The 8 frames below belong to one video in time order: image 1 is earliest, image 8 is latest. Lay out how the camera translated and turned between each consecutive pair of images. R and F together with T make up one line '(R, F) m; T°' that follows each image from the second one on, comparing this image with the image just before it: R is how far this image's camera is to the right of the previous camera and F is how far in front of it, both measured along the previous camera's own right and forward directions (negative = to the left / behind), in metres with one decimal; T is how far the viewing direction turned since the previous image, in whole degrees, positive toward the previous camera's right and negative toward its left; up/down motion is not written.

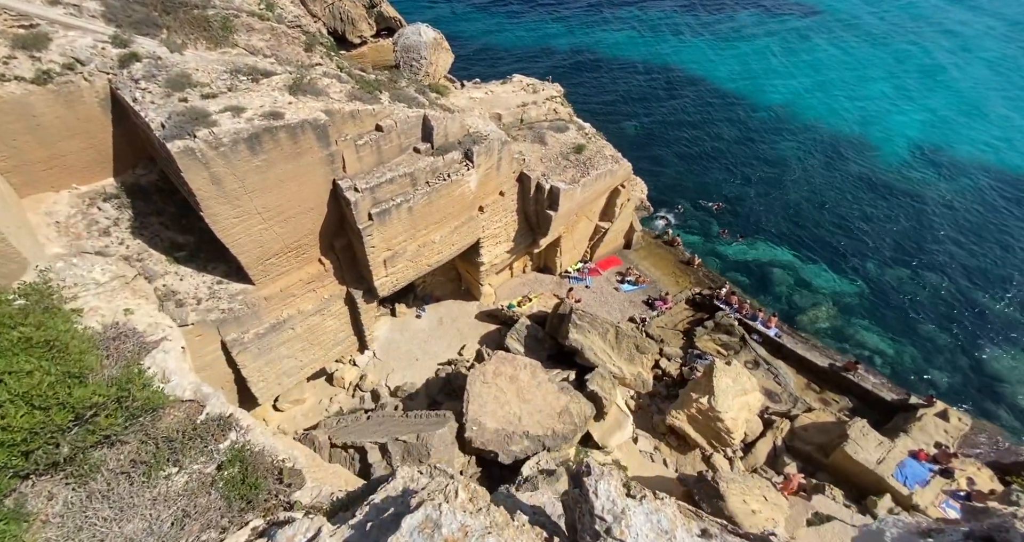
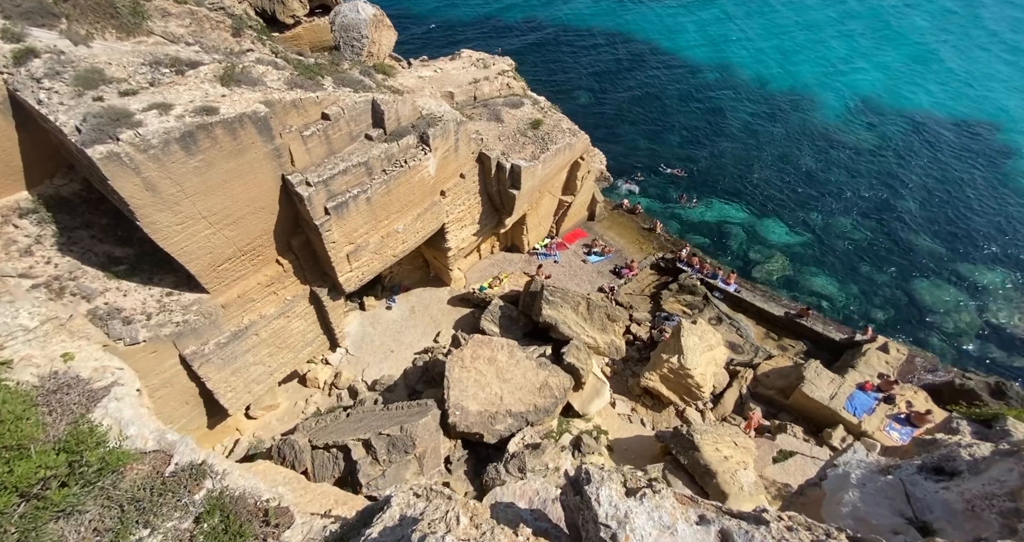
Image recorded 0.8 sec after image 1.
(+0.1, 0.0) m; +3°
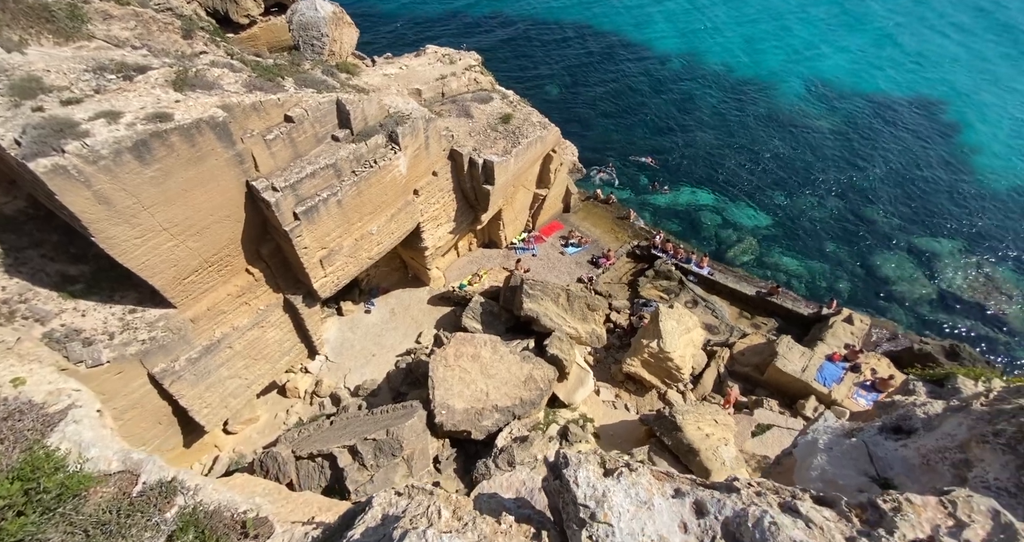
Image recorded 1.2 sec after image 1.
(0.0, +0.1) m; +2°
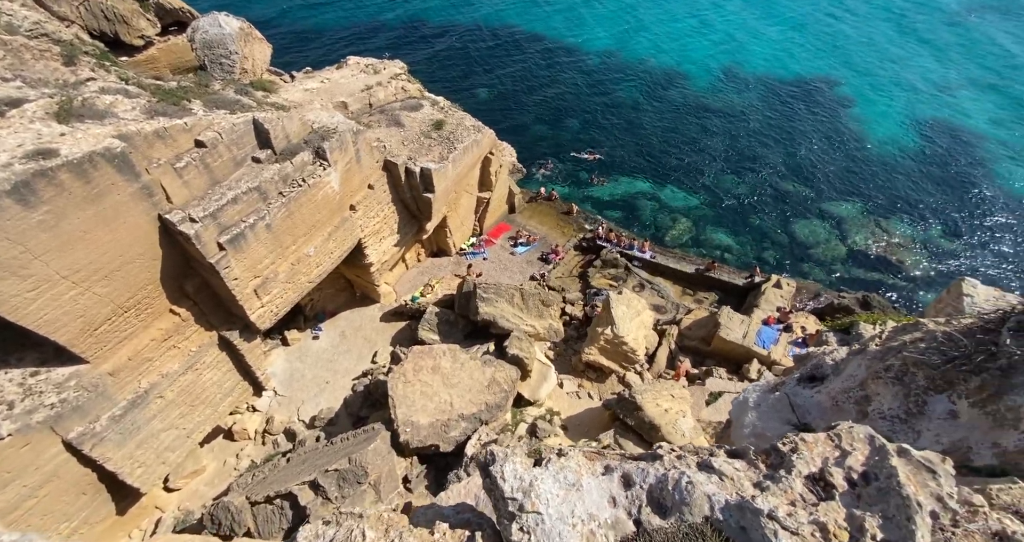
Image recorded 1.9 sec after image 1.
(+0.1, +0.2) m; +6°
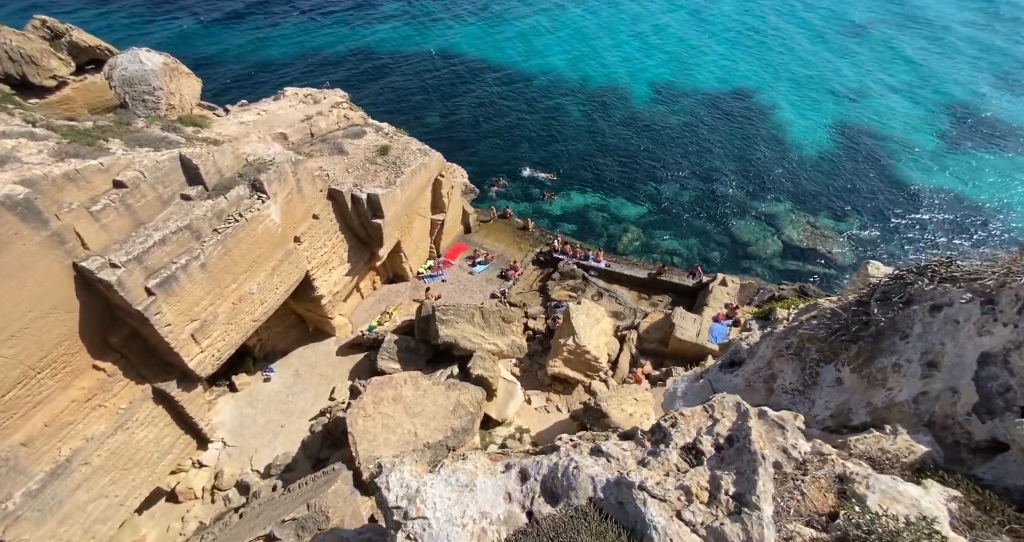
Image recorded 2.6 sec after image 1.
(+0.1, +0.1) m; +5°
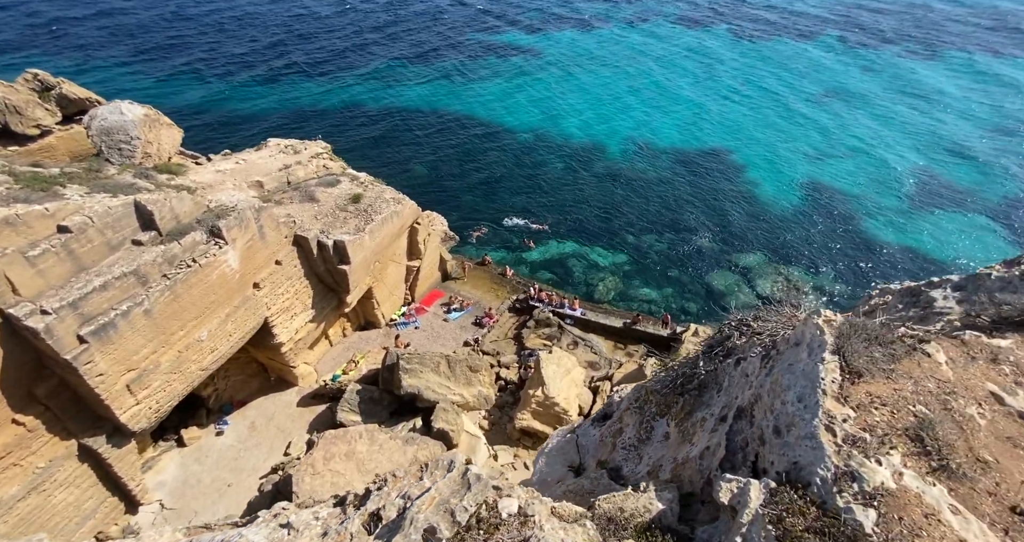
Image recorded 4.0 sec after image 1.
(+0.4, +0.1) m; +2°
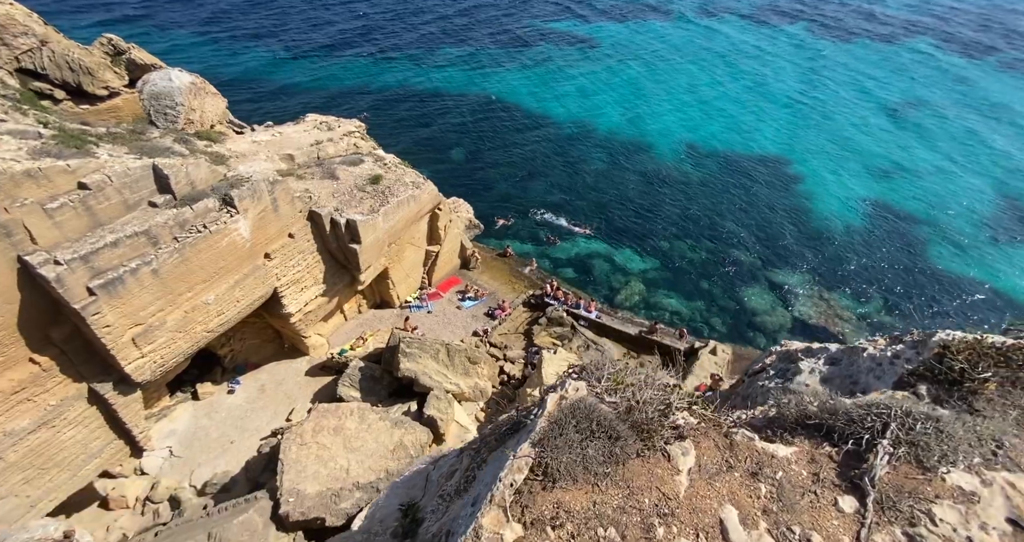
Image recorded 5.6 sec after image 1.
(+0.6, -0.1) m; -3°
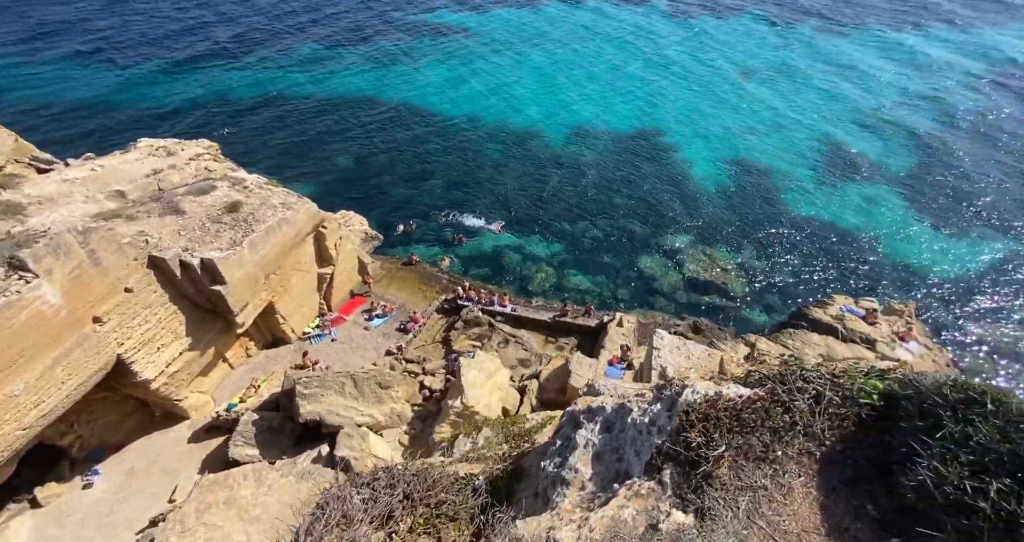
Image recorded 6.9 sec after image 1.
(+0.5, +0.9) m; +10°
